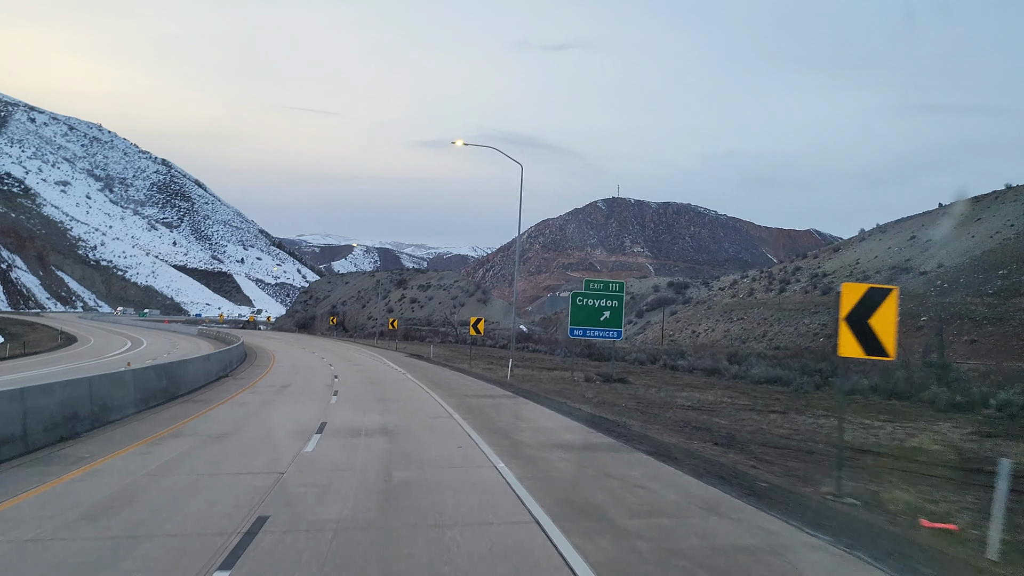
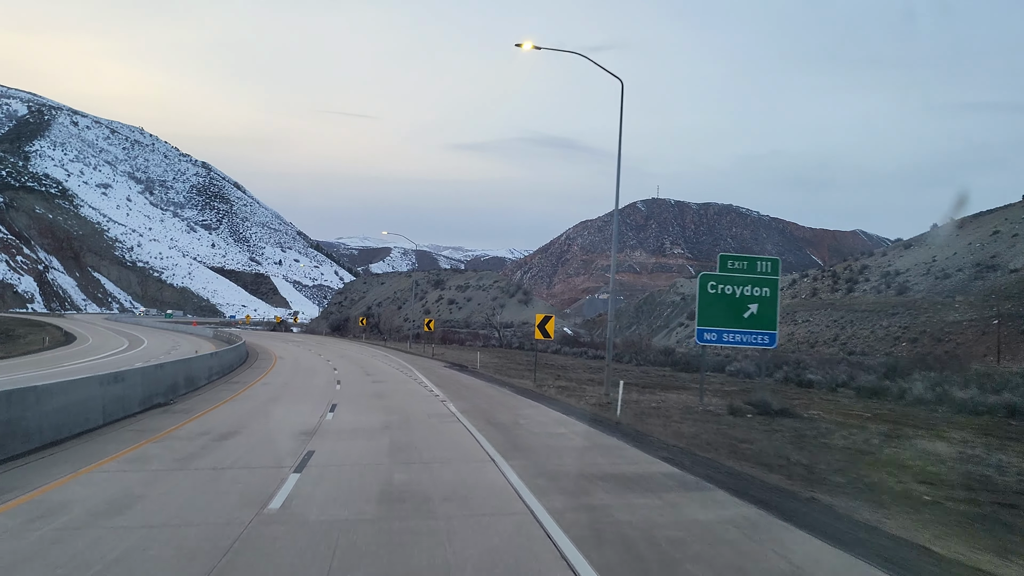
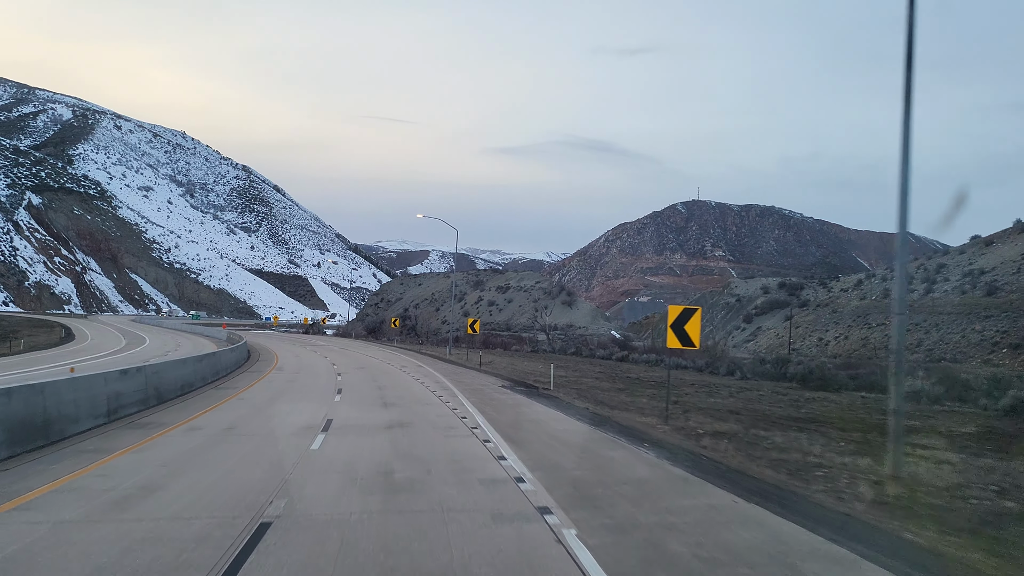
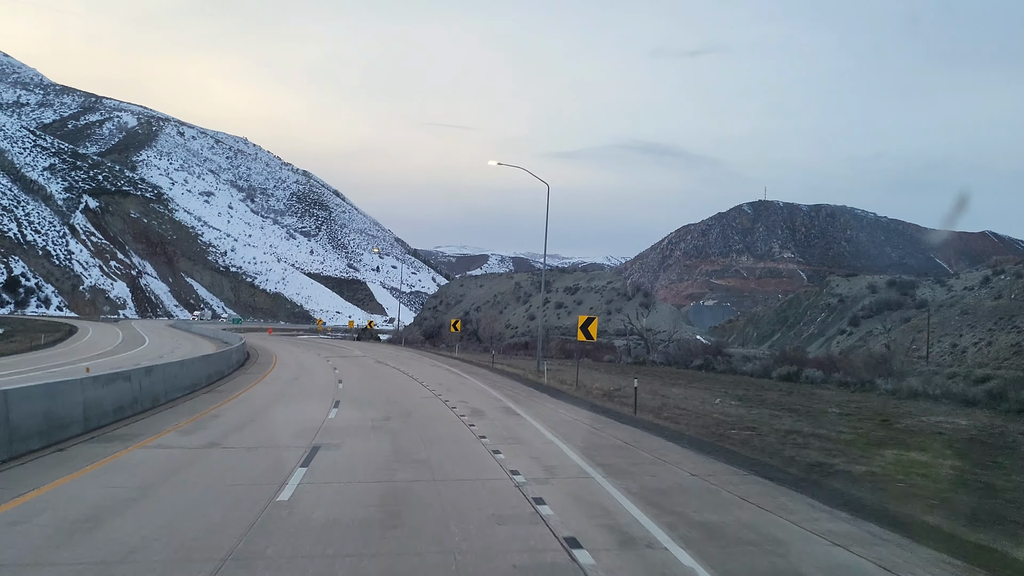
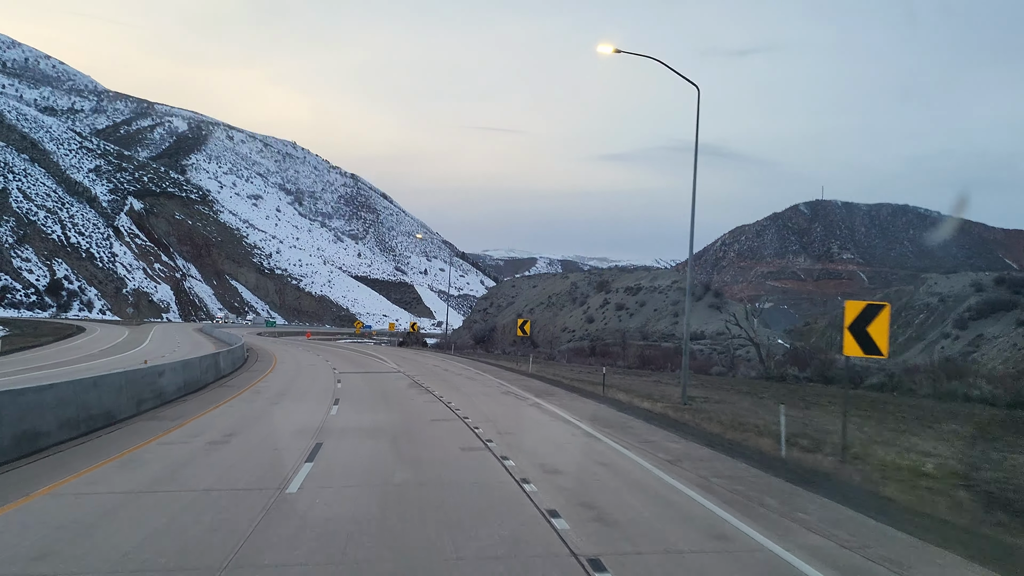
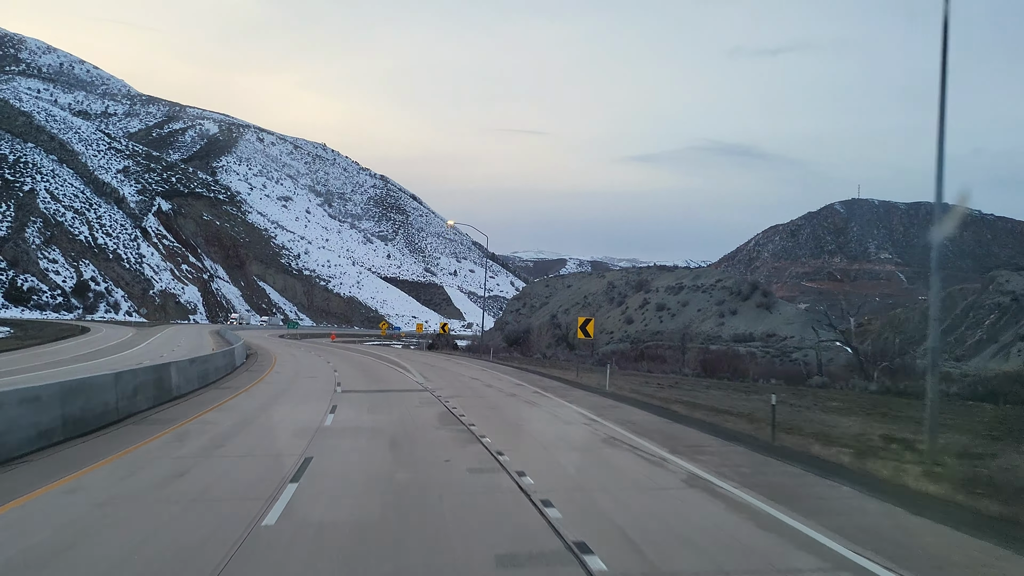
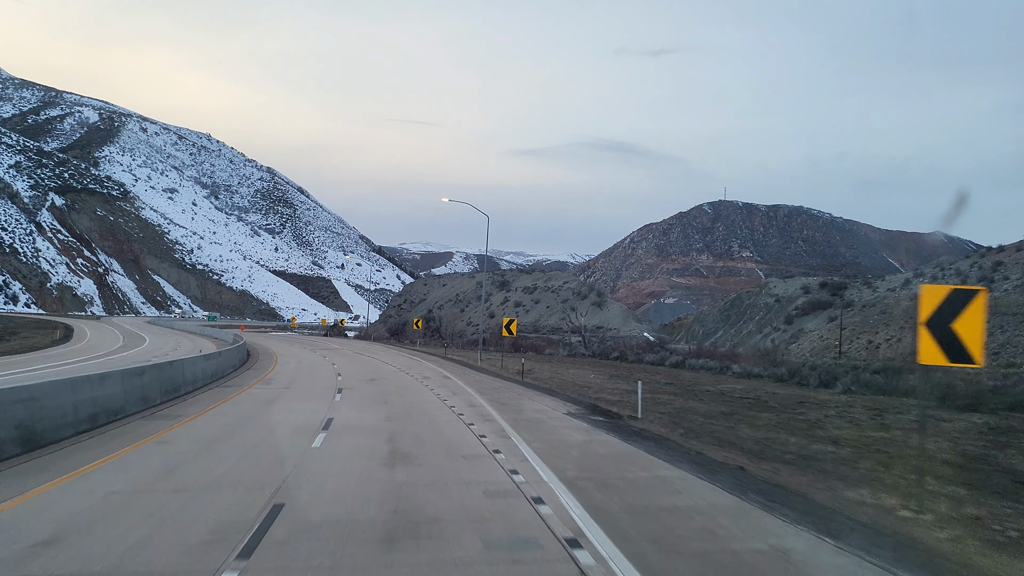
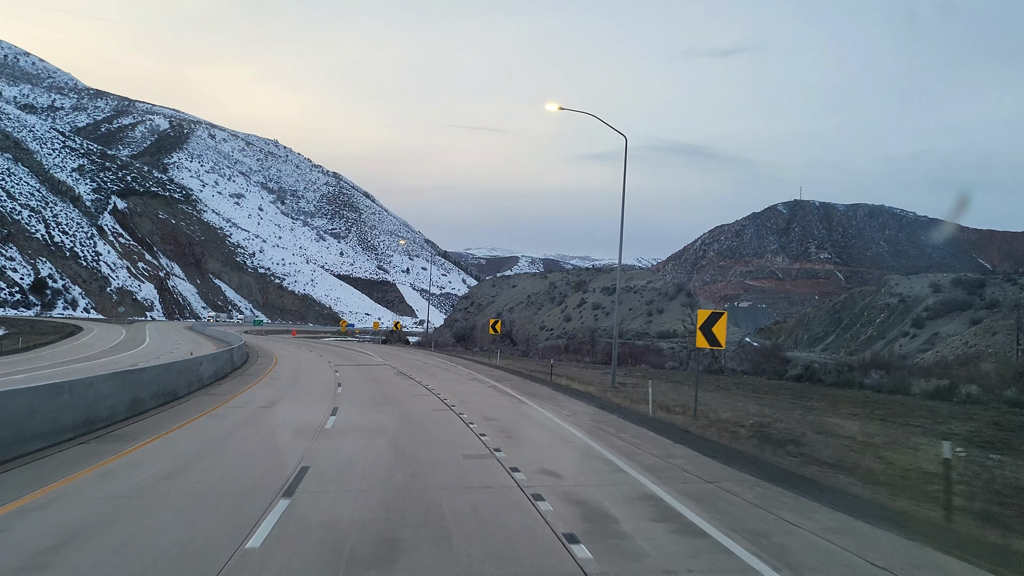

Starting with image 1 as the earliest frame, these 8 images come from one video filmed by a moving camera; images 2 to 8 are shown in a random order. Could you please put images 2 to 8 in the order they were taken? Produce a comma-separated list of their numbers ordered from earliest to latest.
2, 3, 7, 4, 8, 5, 6
